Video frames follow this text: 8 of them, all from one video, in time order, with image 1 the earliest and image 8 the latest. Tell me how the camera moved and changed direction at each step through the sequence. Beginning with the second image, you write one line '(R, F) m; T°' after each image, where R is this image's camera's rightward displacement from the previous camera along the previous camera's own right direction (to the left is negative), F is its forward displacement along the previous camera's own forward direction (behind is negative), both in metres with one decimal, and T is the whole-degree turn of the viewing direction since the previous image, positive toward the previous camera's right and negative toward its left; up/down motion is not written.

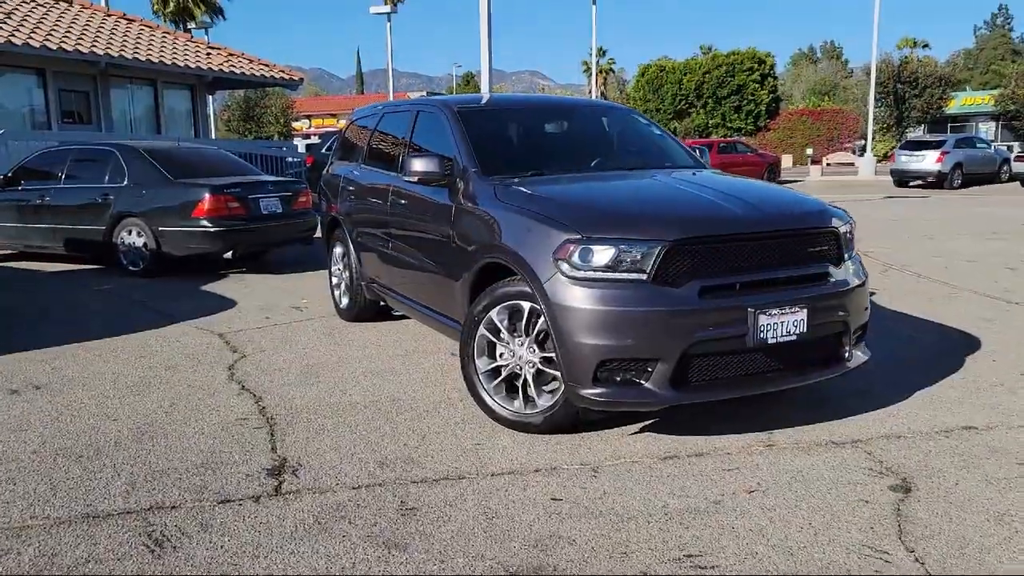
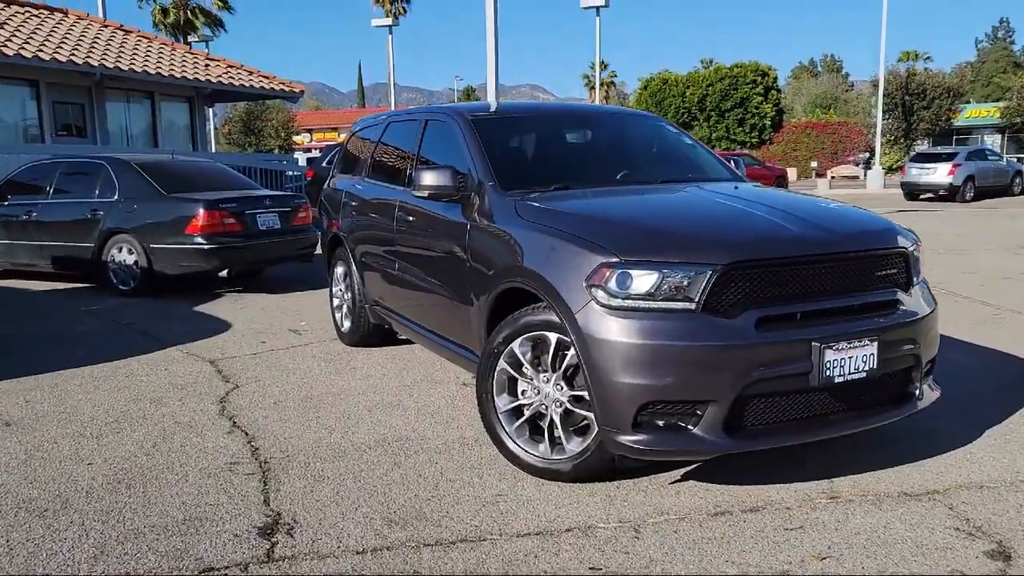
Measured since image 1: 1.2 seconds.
(-0.1, +0.5) m; 0°
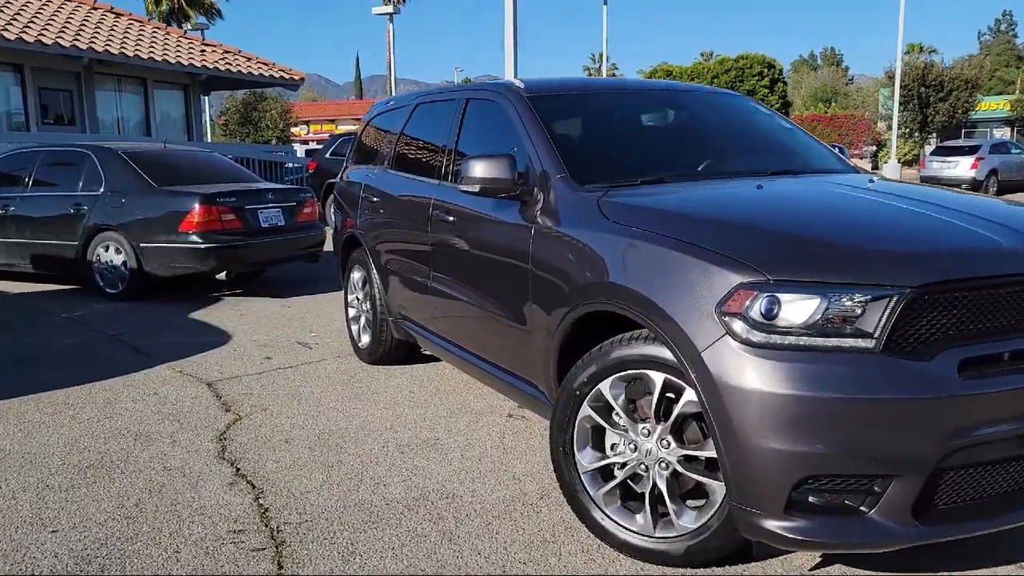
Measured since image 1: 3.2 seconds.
(-0.3, +0.9) m; 0°
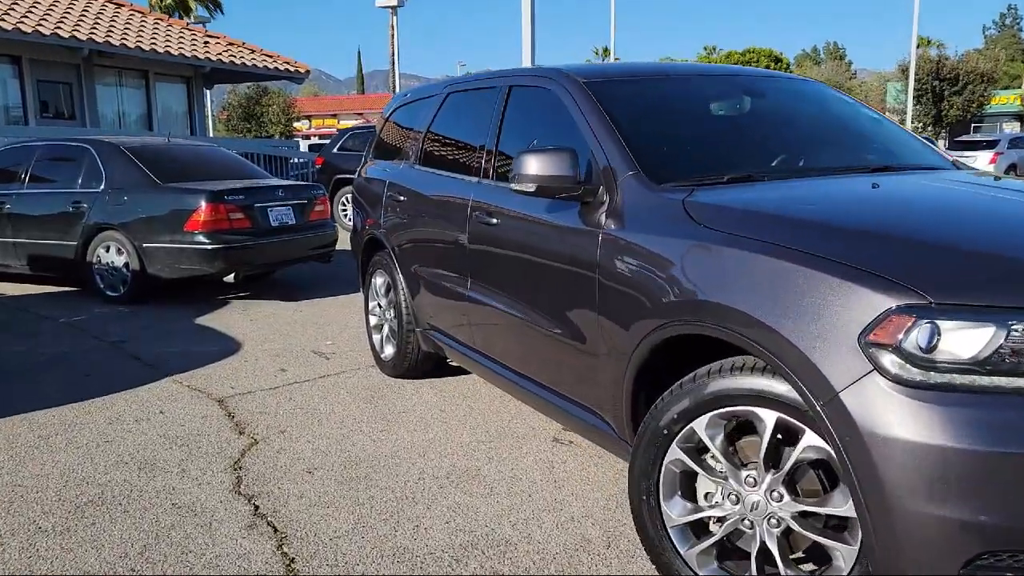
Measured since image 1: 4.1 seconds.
(-0.2, +0.5) m; 0°
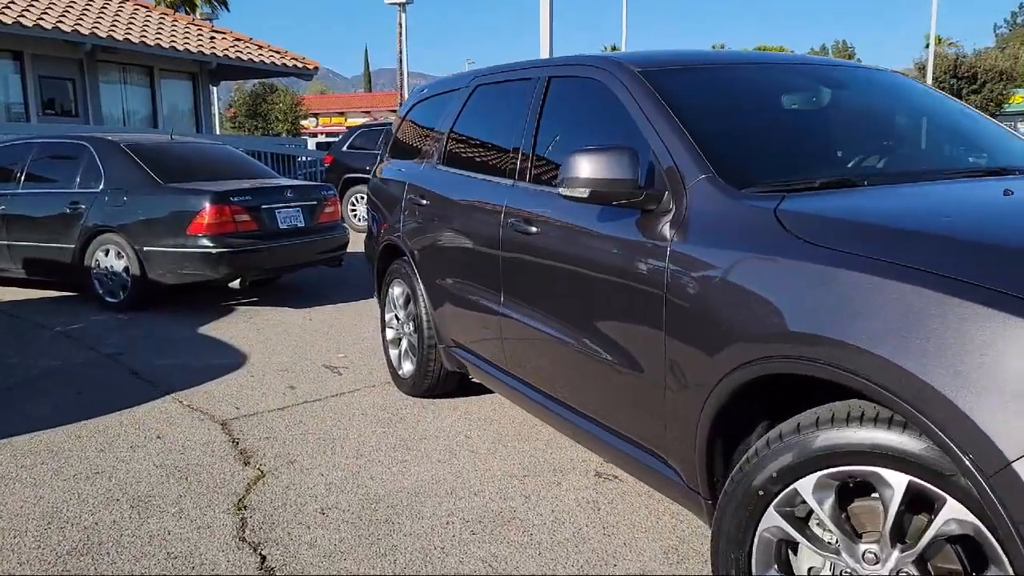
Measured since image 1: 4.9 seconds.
(-0.1, +0.5) m; 0°
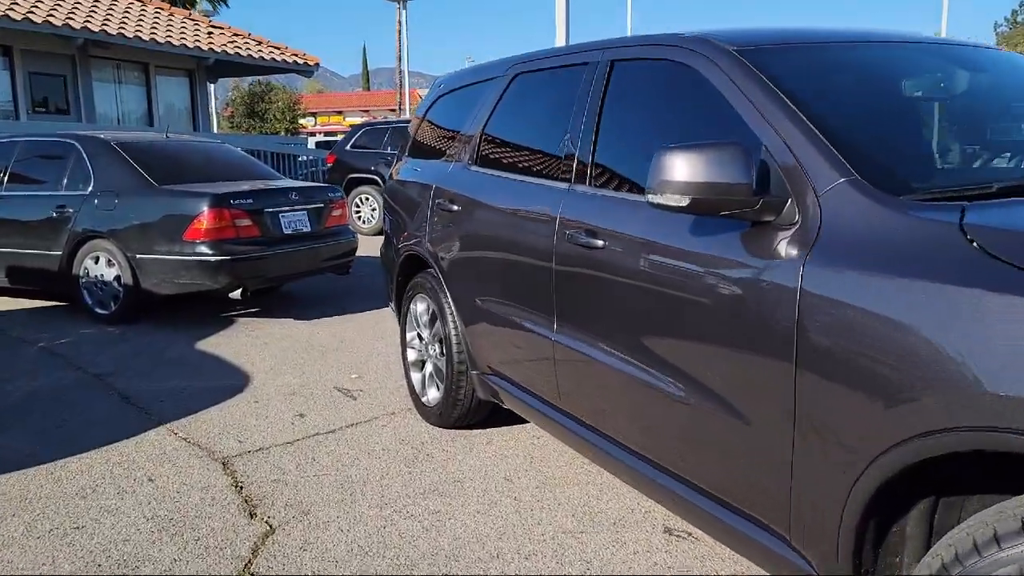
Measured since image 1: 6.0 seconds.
(-0.2, +0.6) m; 0°
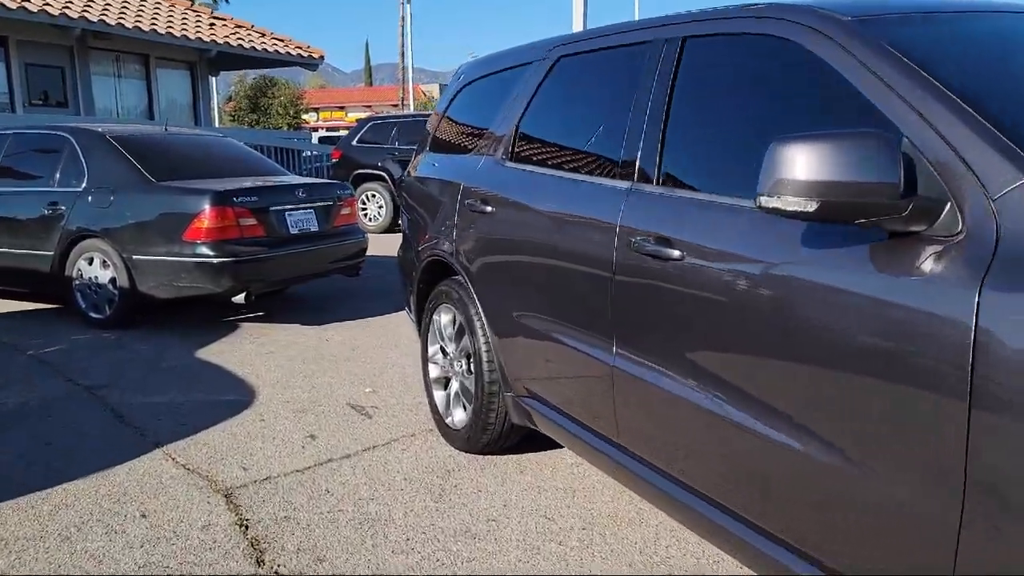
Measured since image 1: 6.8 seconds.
(-0.2, +0.5) m; 0°
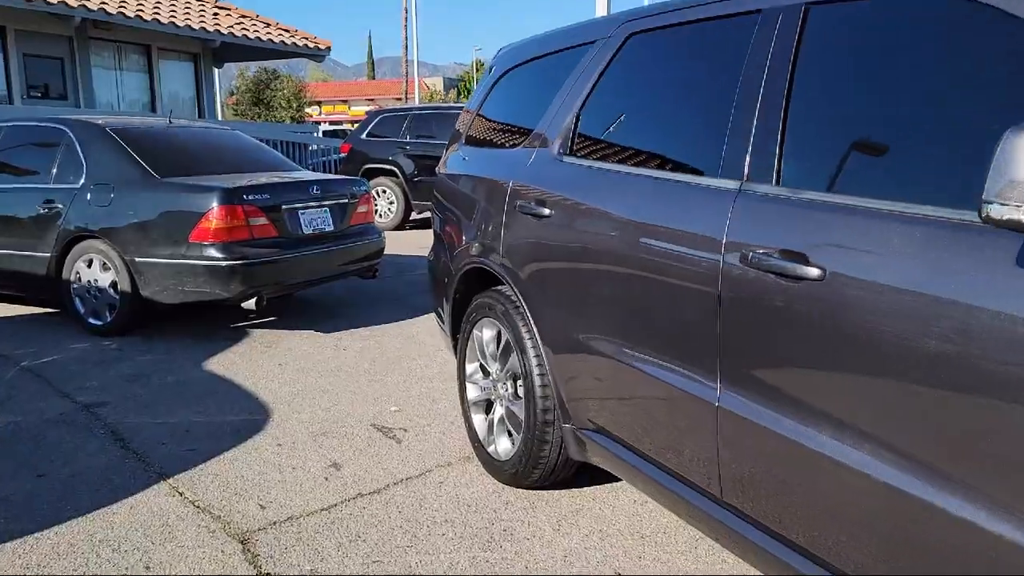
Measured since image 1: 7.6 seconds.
(-0.2, +0.5) m; 0°
